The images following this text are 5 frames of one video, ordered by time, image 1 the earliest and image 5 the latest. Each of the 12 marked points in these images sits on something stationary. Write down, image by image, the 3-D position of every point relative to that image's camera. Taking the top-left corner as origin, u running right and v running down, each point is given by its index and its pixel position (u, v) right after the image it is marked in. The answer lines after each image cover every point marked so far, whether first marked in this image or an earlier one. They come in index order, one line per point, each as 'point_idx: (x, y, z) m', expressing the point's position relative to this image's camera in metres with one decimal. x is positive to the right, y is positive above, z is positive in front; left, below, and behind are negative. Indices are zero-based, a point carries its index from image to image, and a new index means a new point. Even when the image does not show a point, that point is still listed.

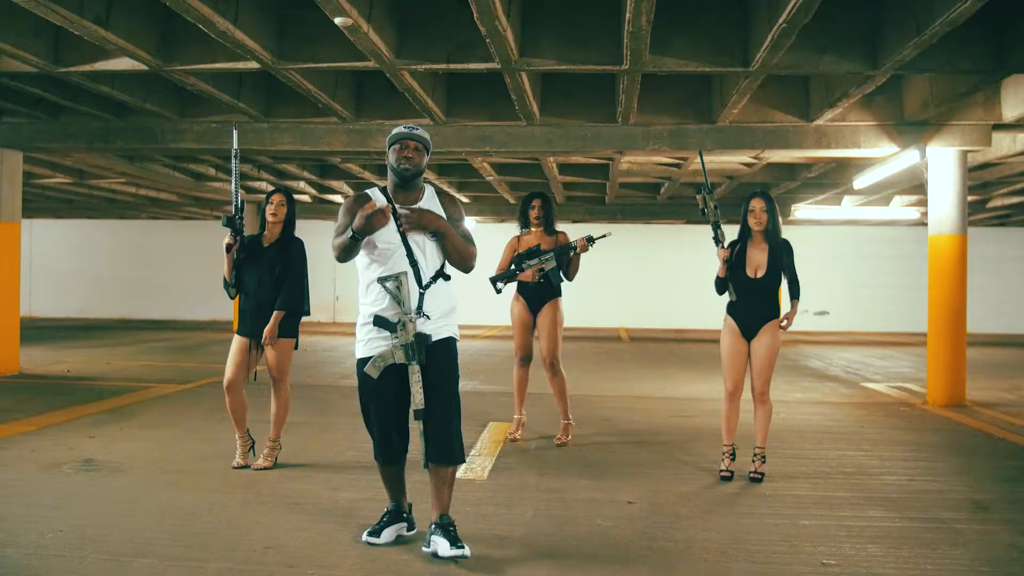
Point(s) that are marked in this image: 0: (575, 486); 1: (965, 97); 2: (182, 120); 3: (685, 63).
0: (+0.4, -1.3, +4.8) m
1: (+4.5, +1.9, +7.4) m
2: (-3.9, +2.0, +8.8) m
3: (+1.4, +1.8, +5.8) m
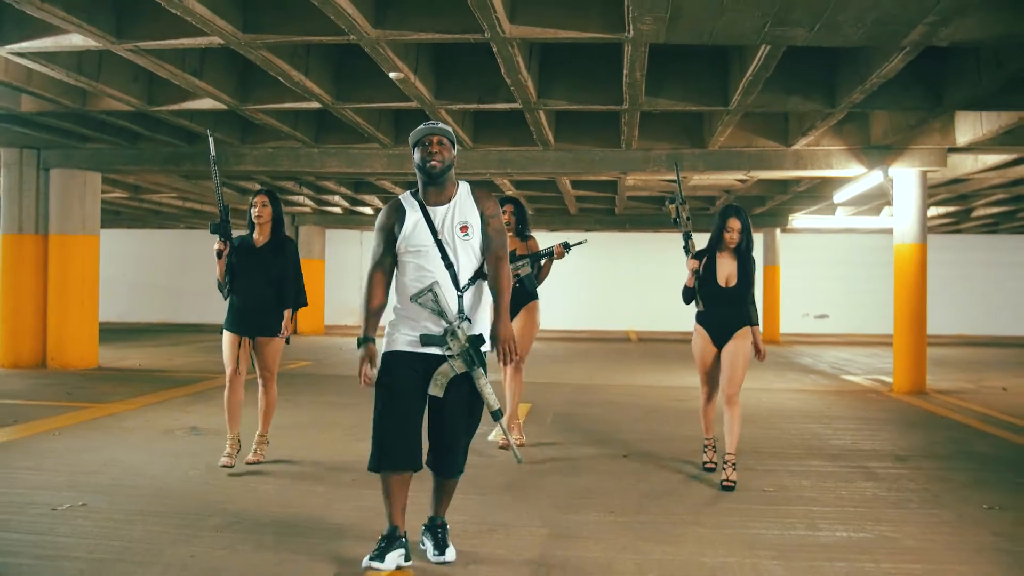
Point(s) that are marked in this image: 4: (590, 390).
0: (+0.6, -1.3, +6.0) m
1: (+4.8, +1.9, +8.5) m
2: (-3.7, +2.0, +10.1) m
3: (+1.6, +1.8, +7.0) m
4: (+1.0, -1.3, +9.1) m
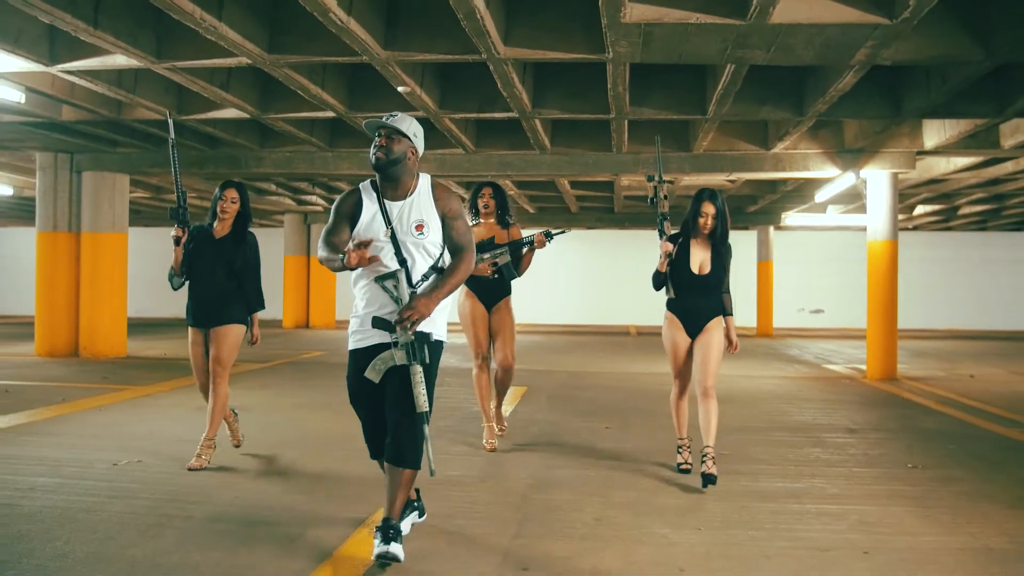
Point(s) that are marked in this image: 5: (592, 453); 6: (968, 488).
0: (+0.5, -1.2, +6.7) m
1: (+4.7, +2.0, +9.2) m
2: (-3.7, +2.0, +10.9) m
3: (+1.5, +1.8, +7.7) m
4: (+1.0, -1.2, +9.9) m
5: (+0.6, -1.2, +5.5) m
6: (+2.8, -1.2, +4.5) m
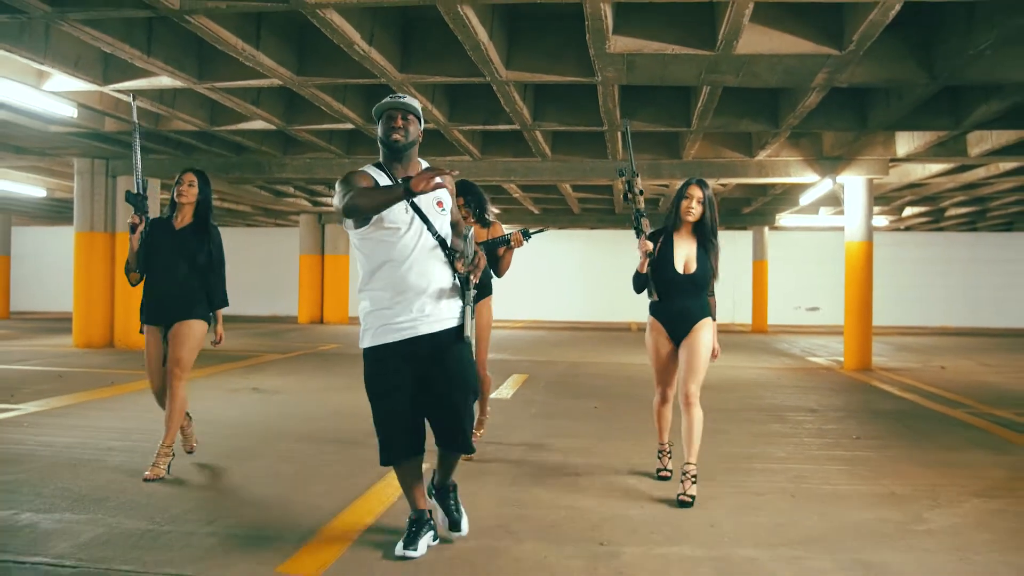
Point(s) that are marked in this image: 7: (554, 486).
0: (+0.6, -1.2, +7.5) m
1: (+4.8, +2.0, +9.9) m
2: (-3.6, +2.1, +11.7) m
3: (+1.6, +1.9, +8.5) m
4: (+1.0, -1.1, +10.7) m
5: (+0.6, -1.2, +6.3) m
6: (+2.8, -1.2, +5.3) m
7: (+0.2, -1.2, +4.4) m
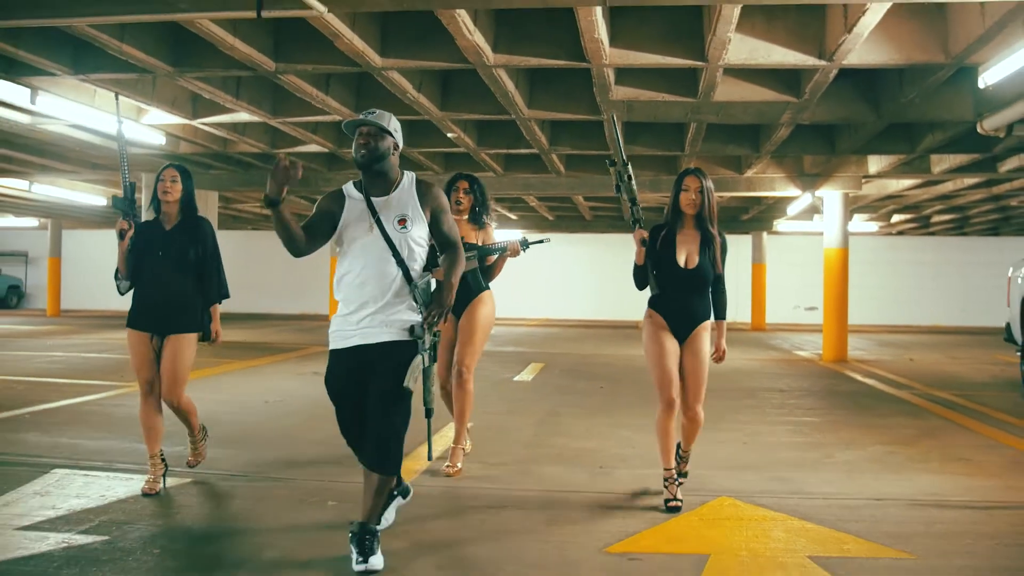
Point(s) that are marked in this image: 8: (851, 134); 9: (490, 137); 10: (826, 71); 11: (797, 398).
0: (+0.8, -1.2, +9.0) m
1: (+5.1, +2.0, +11.4) m
2: (-3.3, +2.1, +13.3) m
3: (+1.8, +1.9, +10.0) m
4: (+1.3, -1.1, +12.1) m
5: (+0.8, -1.2, +7.8) m
6: (+3.0, -1.2, +6.7) m
7: (+0.4, -1.2, +5.9) m
8: (+4.1, +1.9, +8.9) m
9: (-0.3, +2.1, +10.4) m
10: (+2.8, +1.9, +6.5) m
11: (+3.1, -1.2, +7.9) m
